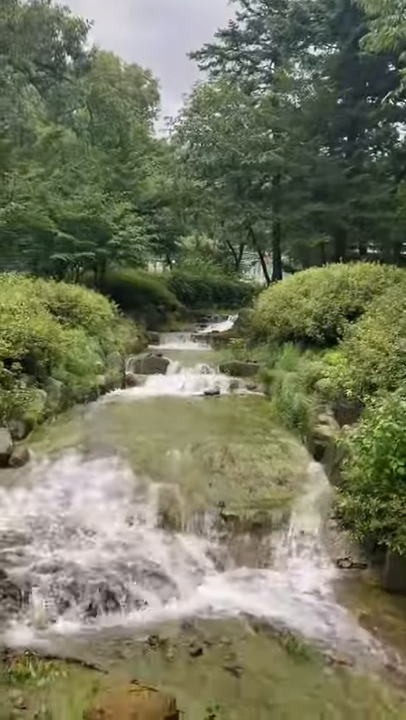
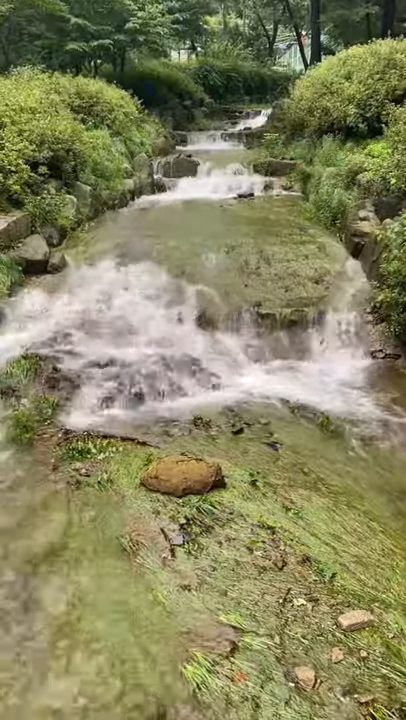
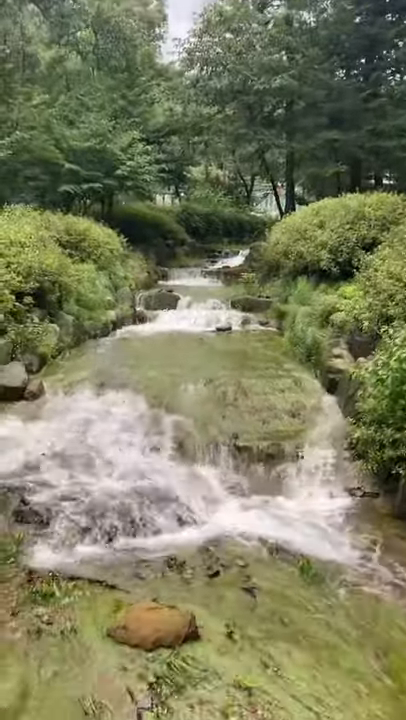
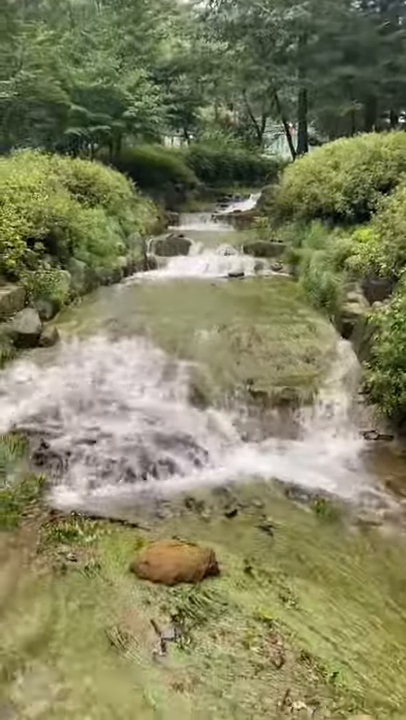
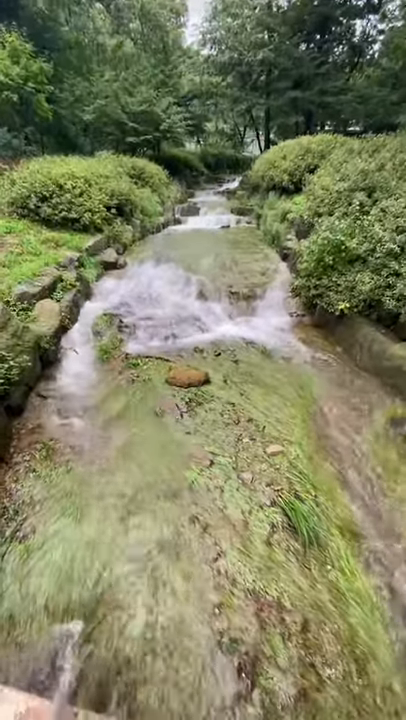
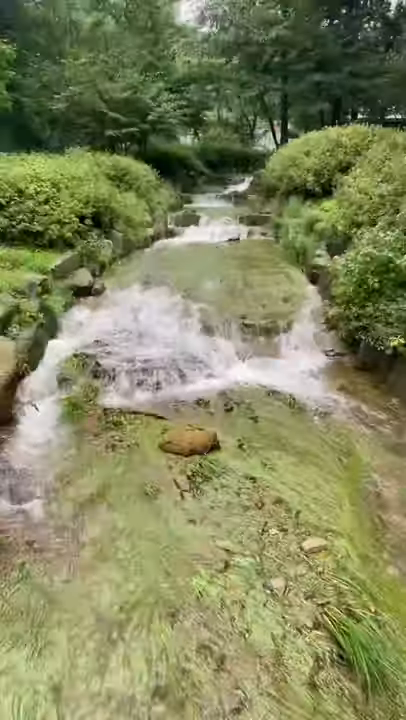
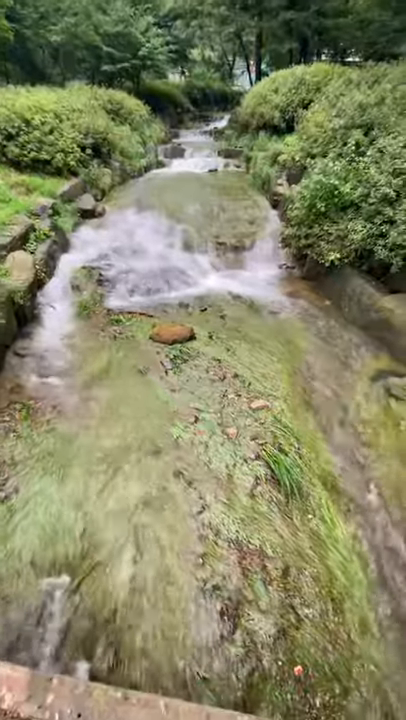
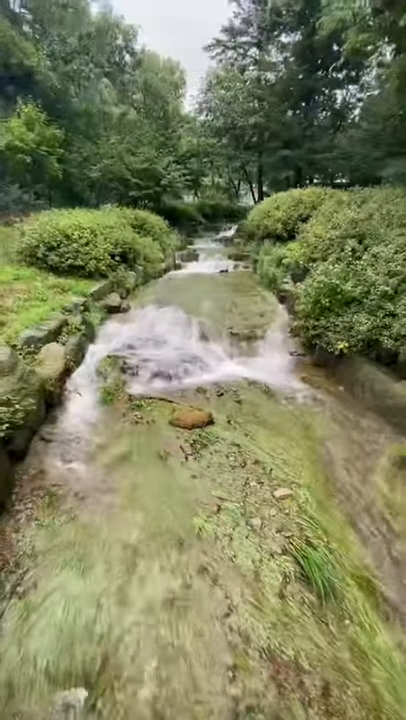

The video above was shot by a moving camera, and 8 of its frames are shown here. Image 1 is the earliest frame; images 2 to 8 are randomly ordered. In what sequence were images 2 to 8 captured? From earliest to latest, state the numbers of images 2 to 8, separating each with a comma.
3, 4, 2, 6, 8, 5, 7
